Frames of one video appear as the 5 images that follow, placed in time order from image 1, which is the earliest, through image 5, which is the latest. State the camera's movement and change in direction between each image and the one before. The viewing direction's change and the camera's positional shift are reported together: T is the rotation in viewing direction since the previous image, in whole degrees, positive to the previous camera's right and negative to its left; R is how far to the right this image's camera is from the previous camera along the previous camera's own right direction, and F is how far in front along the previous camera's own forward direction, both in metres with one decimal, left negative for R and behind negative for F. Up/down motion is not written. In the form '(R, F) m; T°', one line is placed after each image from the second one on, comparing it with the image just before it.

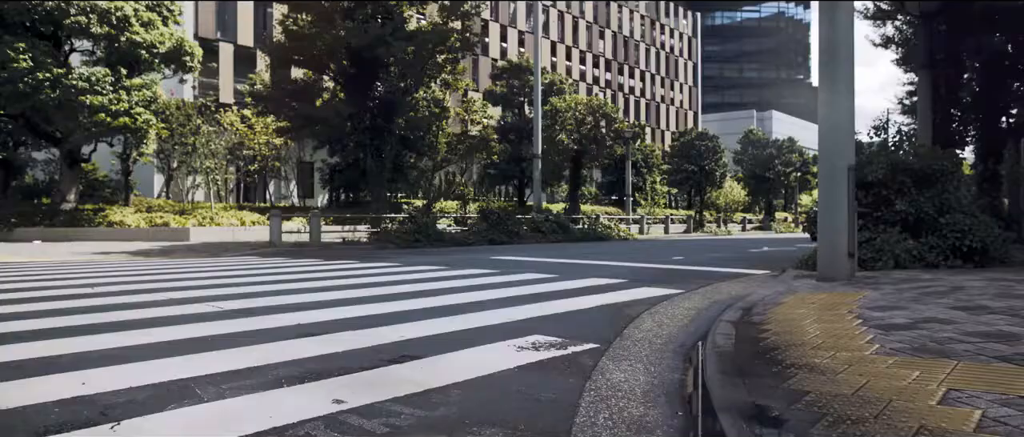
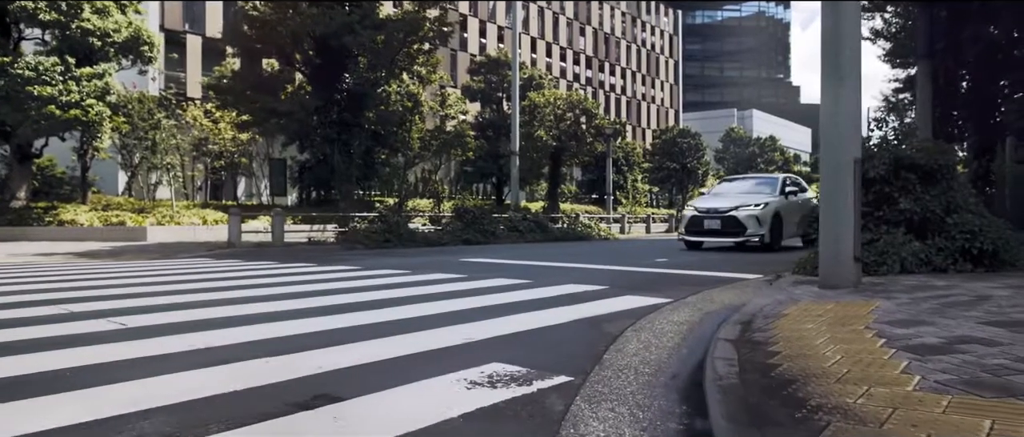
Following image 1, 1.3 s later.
(+0.2, +1.0) m; +1°
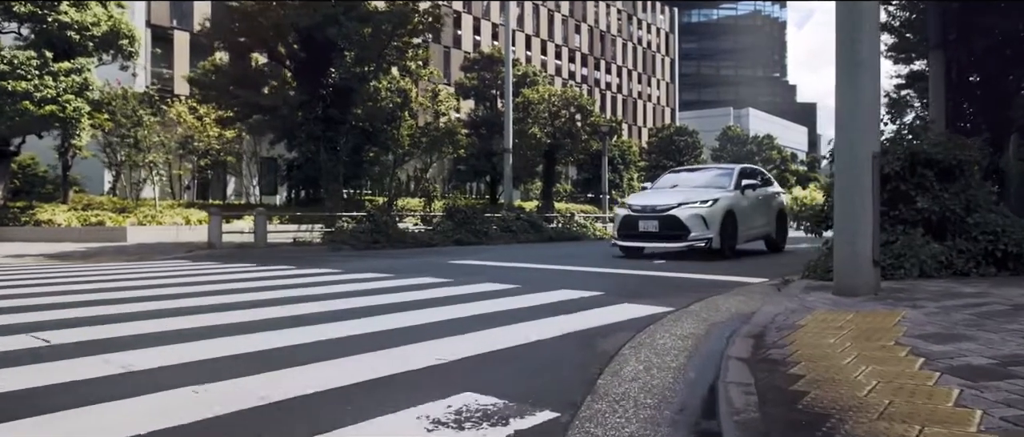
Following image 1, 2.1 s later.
(+0.1, +0.7) m; 0°
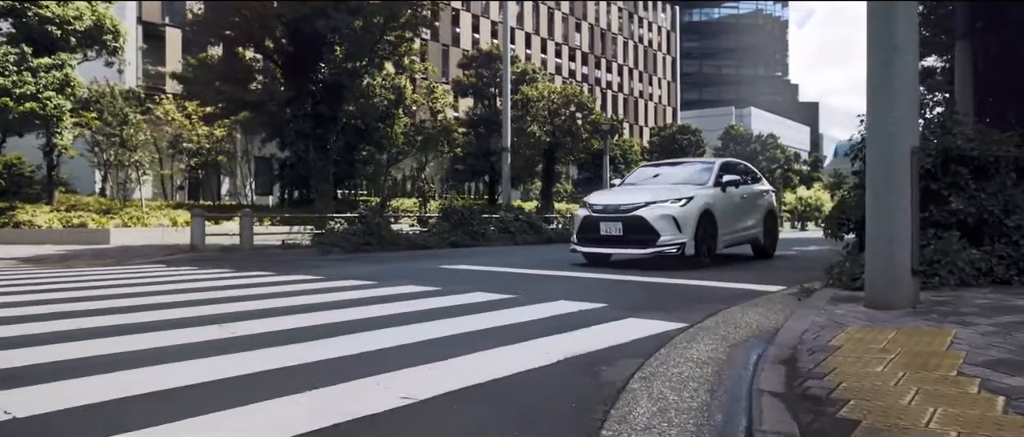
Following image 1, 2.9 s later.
(+0.1, +0.8) m; 0°
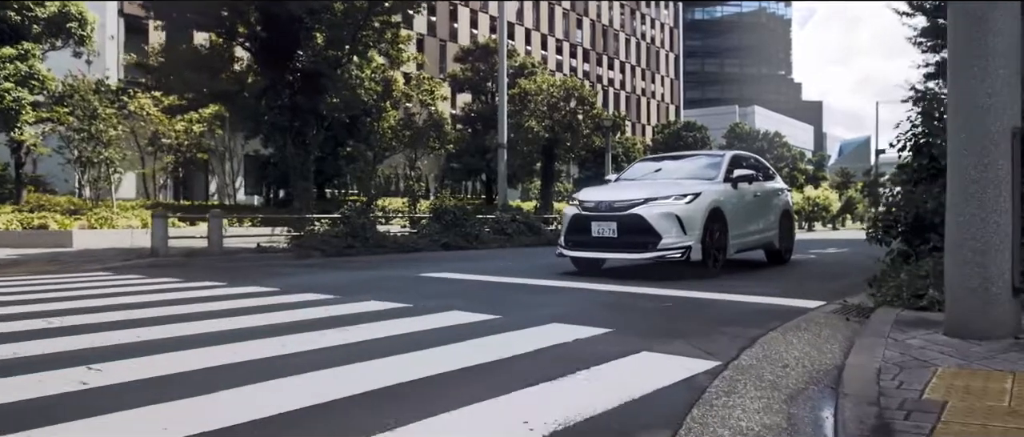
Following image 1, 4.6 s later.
(+0.2, +1.5) m; 0°
